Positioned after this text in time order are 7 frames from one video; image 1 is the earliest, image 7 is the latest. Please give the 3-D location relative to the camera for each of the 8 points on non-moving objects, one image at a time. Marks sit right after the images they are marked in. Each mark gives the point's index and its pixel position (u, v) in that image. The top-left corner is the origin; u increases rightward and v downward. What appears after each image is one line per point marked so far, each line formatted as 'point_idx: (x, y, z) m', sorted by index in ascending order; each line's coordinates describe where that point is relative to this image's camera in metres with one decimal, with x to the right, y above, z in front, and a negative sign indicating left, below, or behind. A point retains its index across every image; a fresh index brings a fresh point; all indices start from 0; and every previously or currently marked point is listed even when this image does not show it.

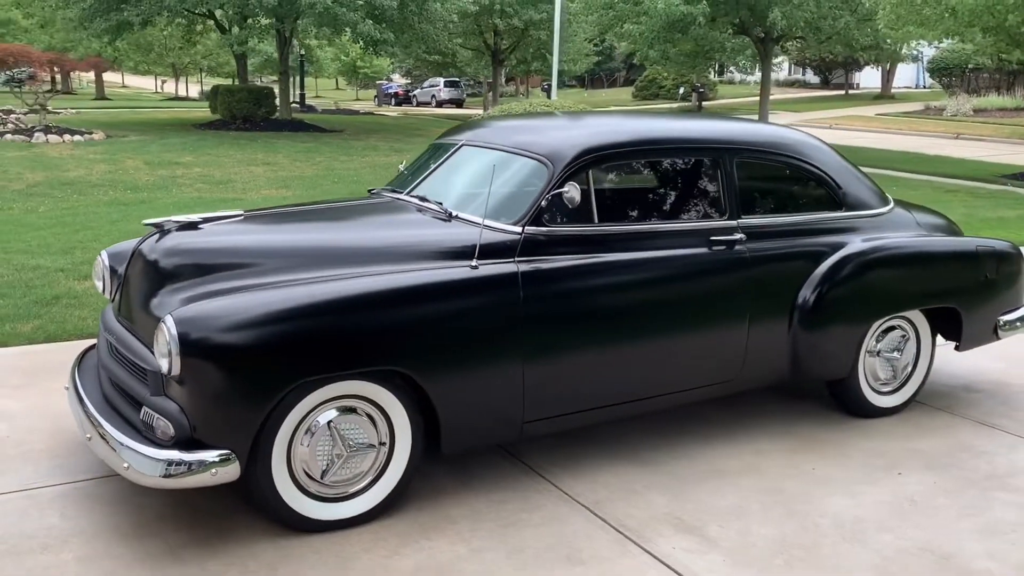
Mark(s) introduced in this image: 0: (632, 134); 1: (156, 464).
0: (+0.5, +0.7, +4.2) m
1: (-1.2, -0.6, +3.0) m
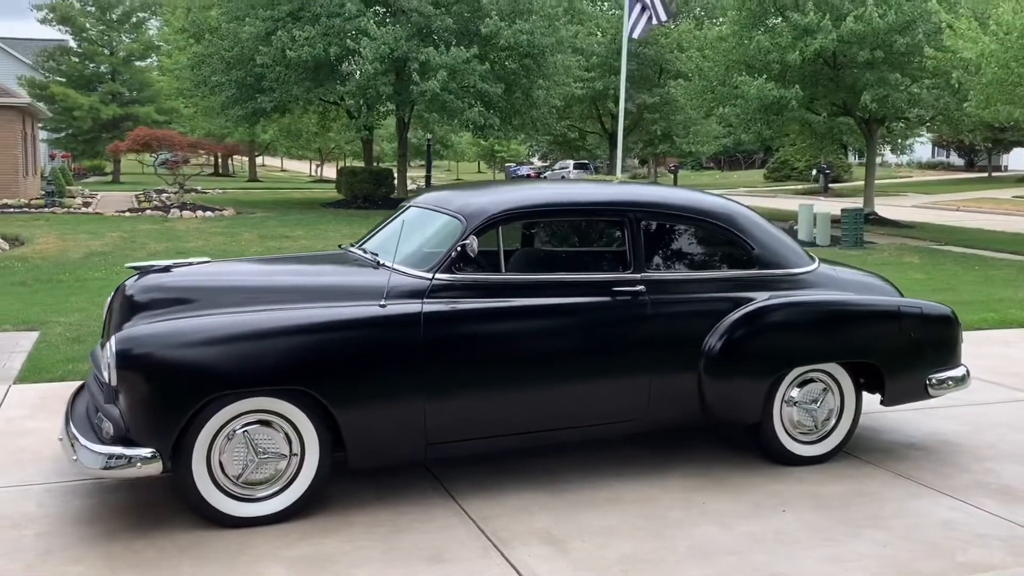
0: (+0.1, +0.5, +4.7) m
1: (-1.7, -0.7, +3.7) m
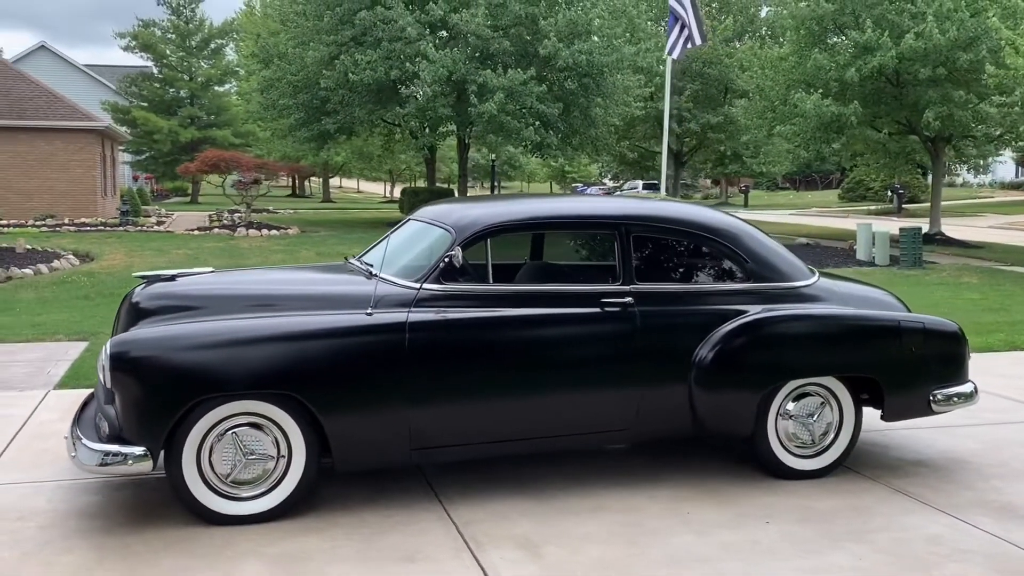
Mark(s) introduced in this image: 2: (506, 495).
0: (+0.1, +0.4, +4.8) m
1: (-1.8, -0.7, +3.9) m
2: (0.0, -1.1, +4.6) m
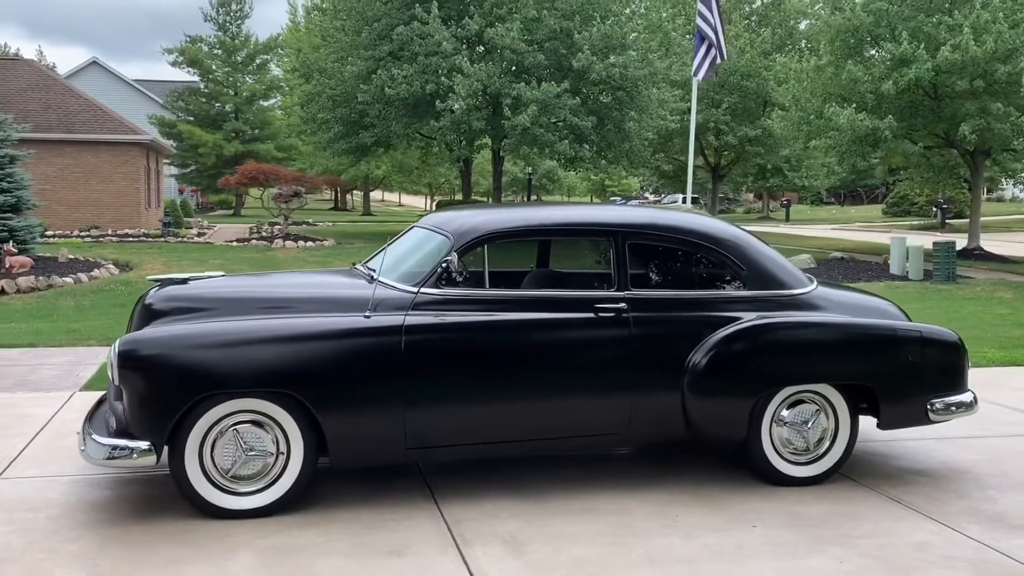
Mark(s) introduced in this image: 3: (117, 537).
0: (+0.1, +0.4, +4.9) m
1: (-1.9, -0.7, +4.1) m
2: (-0.1, -1.1, +4.7) m
3: (-1.8, -1.1, +4.0) m
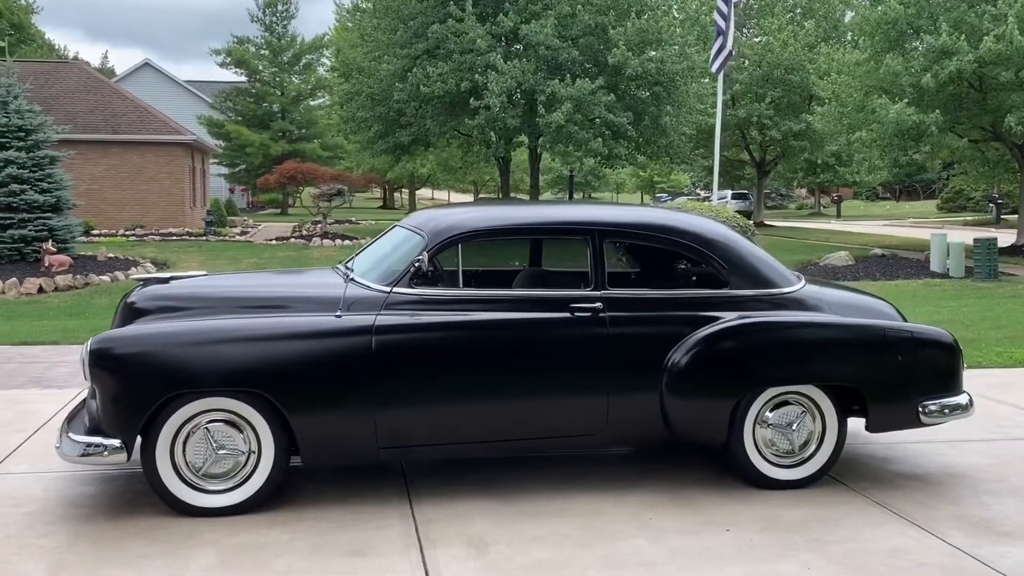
0: (0.0, +0.4, +4.9) m
1: (-2.0, -0.7, +4.2) m
2: (-0.2, -1.1, +4.6) m
3: (-1.9, -1.1, +4.0) m
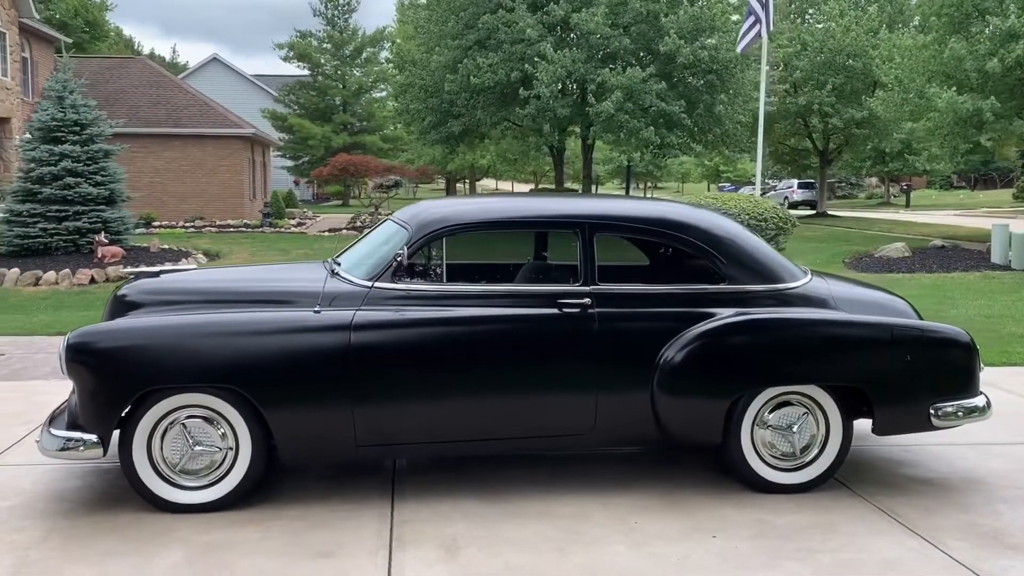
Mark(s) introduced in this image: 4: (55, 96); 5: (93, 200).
0: (-0.1, +0.4, +4.7) m
1: (-2.1, -0.7, +4.2) m
2: (-0.3, -1.1, +4.5) m
3: (-2.0, -1.1, +4.0) m
4: (-9.0, +3.8, +17.6) m
5: (-8.3, +1.7, +17.6) m
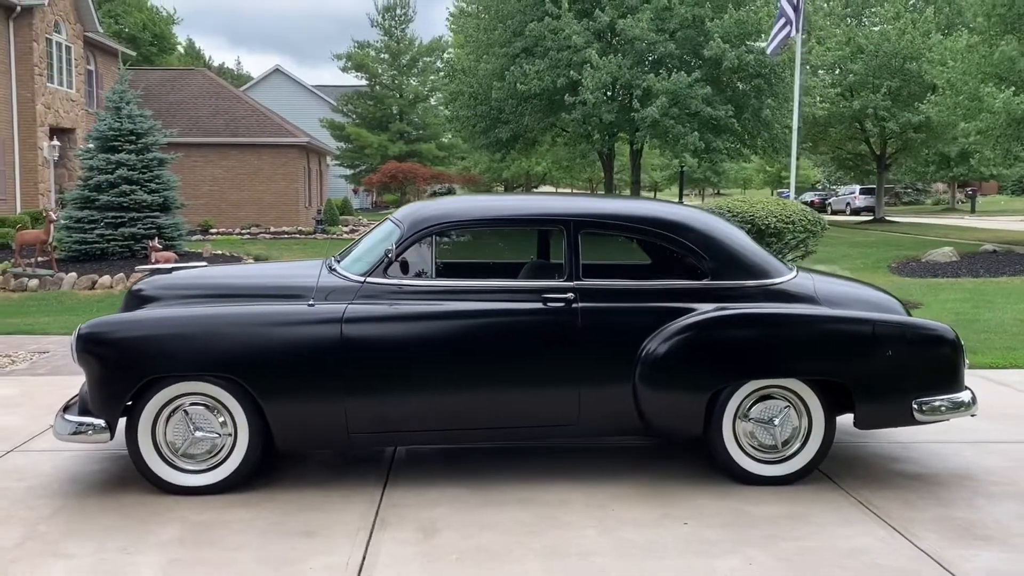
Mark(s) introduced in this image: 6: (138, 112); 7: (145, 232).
0: (-0.1, +0.4, +4.9) m
1: (-2.2, -0.7, +4.5) m
2: (-0.3, -1.0, +4.7) m
3: (-2.1, -1.1, +4.3) m
4: (-8.2, +3.7, +18.3) m
5: (-7.5, +1.7, +18.2) m
6: (-7.8, +3.6, +18.4) m
7: (-7.5, +1.1, +17.9) m
